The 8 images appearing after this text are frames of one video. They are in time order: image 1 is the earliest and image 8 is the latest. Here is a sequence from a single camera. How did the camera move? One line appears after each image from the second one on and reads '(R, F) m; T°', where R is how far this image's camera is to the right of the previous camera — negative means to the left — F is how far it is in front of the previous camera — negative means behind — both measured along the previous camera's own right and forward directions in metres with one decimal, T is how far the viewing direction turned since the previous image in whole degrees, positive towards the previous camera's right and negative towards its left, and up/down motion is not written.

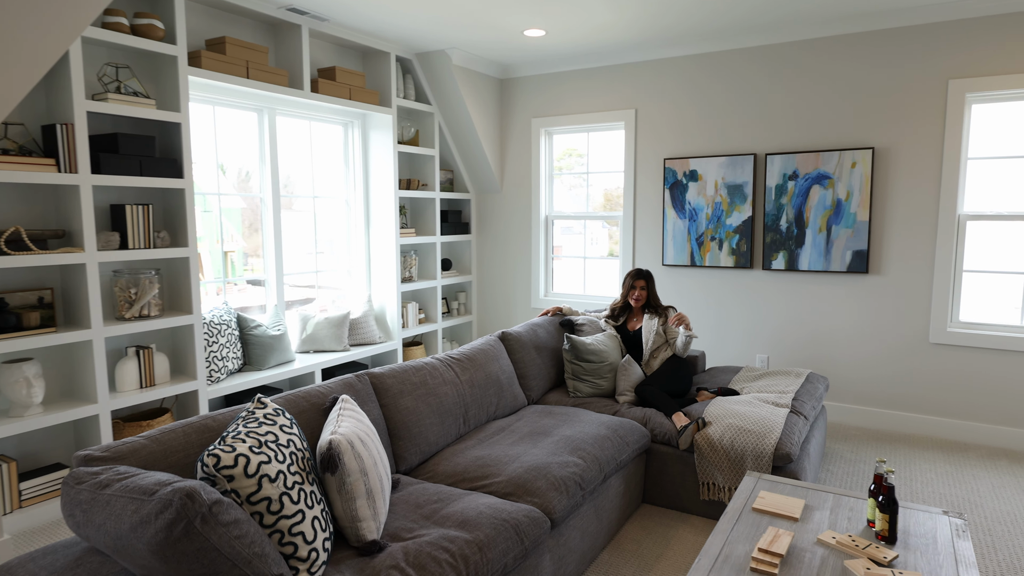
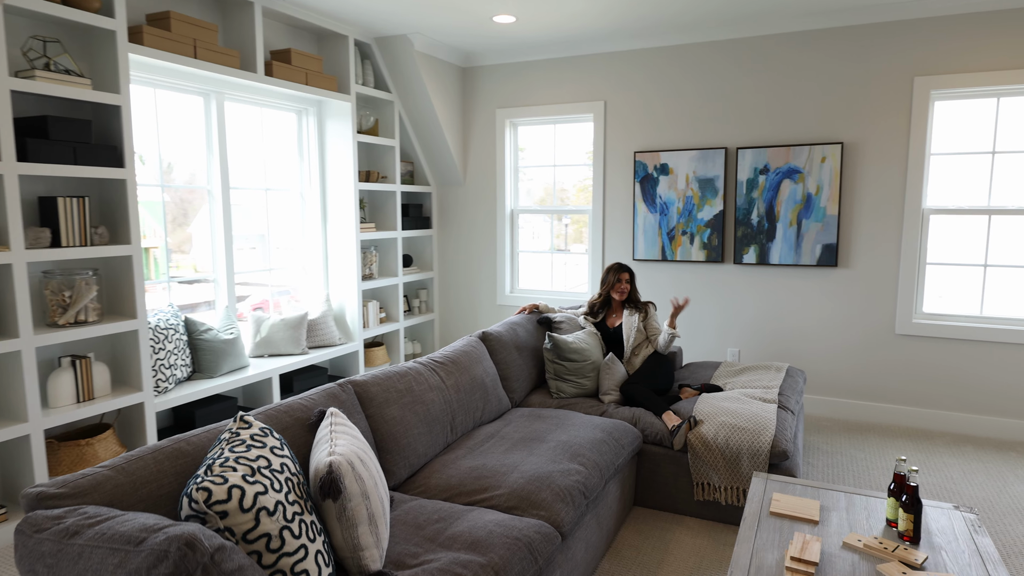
(-0.2, +0.2) m; +6°
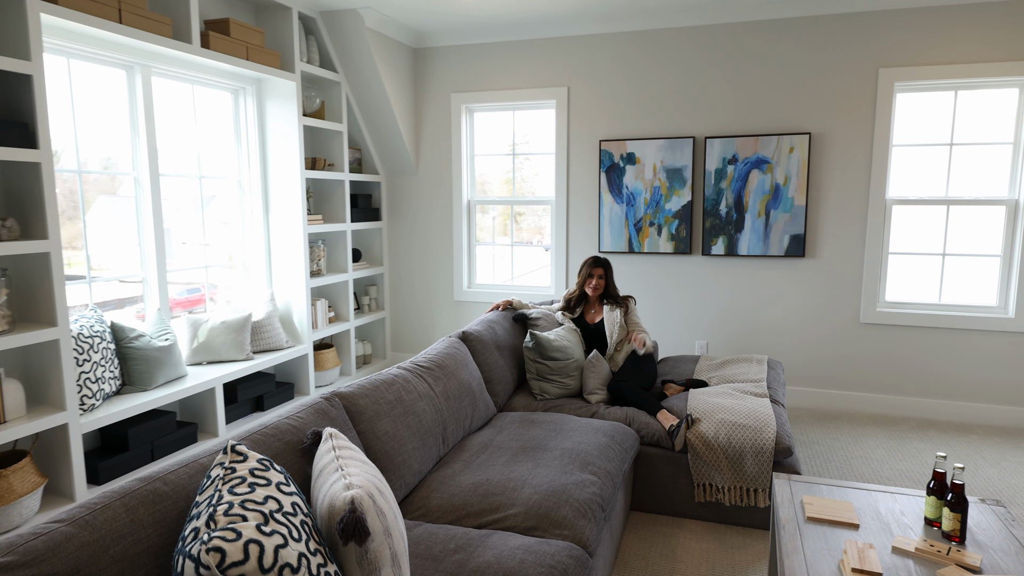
(-0.3, +0.2) m; +7°
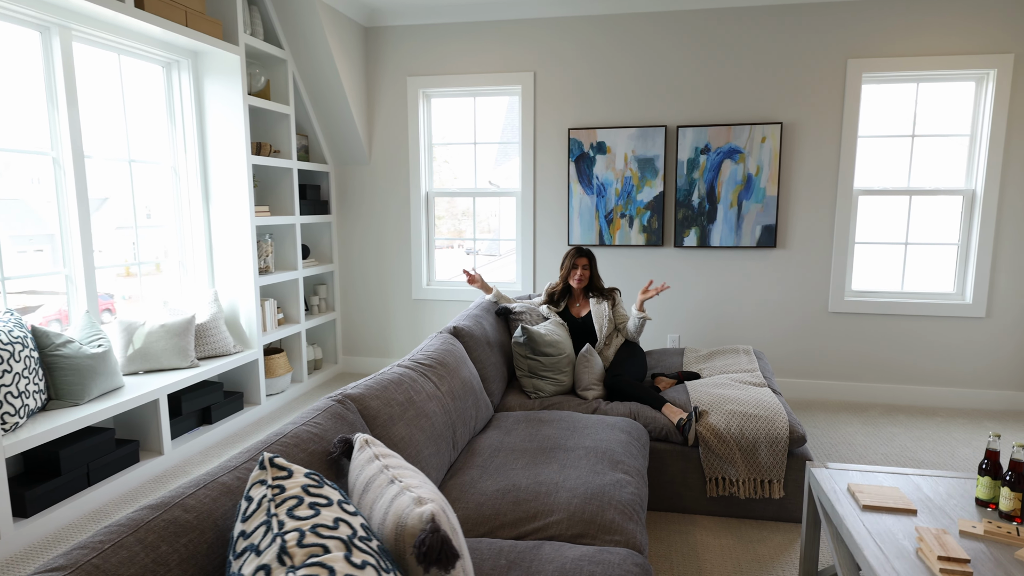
(-0.3, +0.2) m; +8°
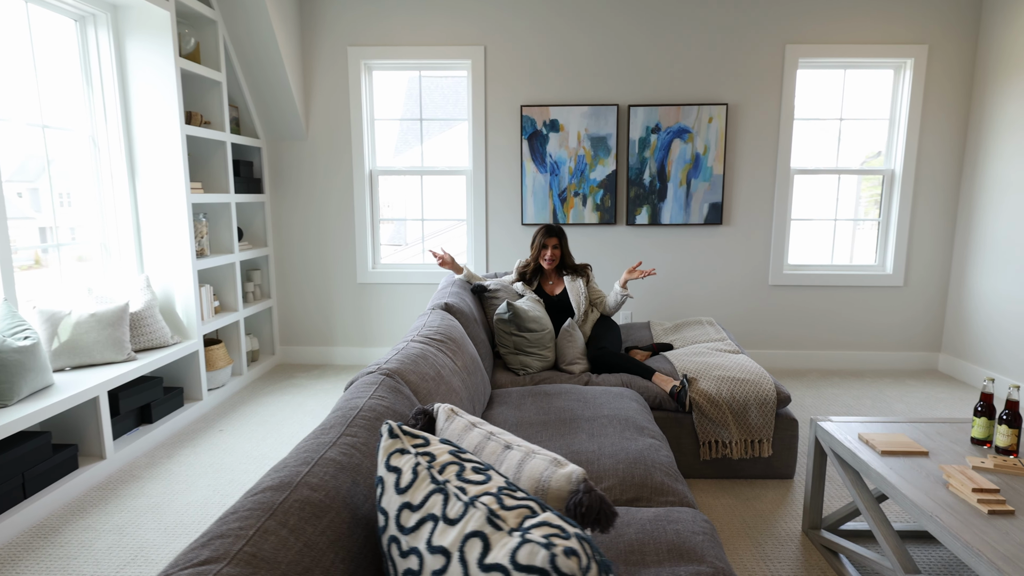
(-0.4, +0.1) m; +10°
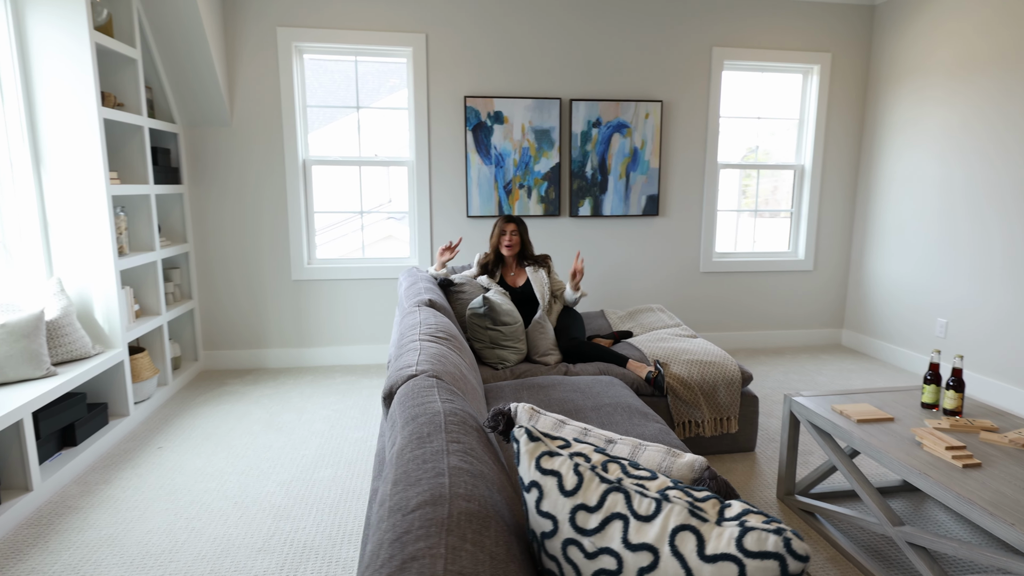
(-0.4, +0.1) m; +10°
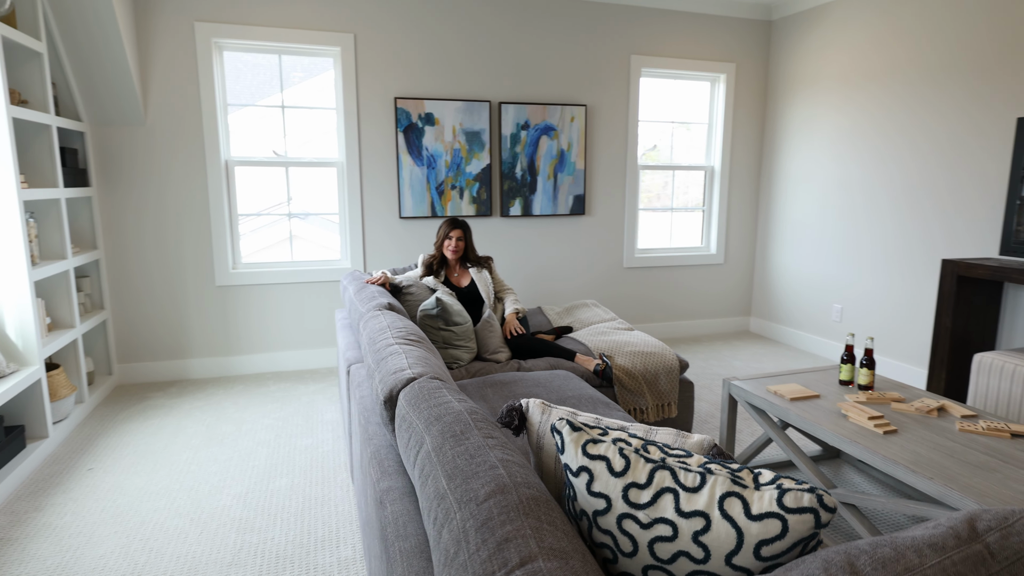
(-0.2, -0.1) m; +9°
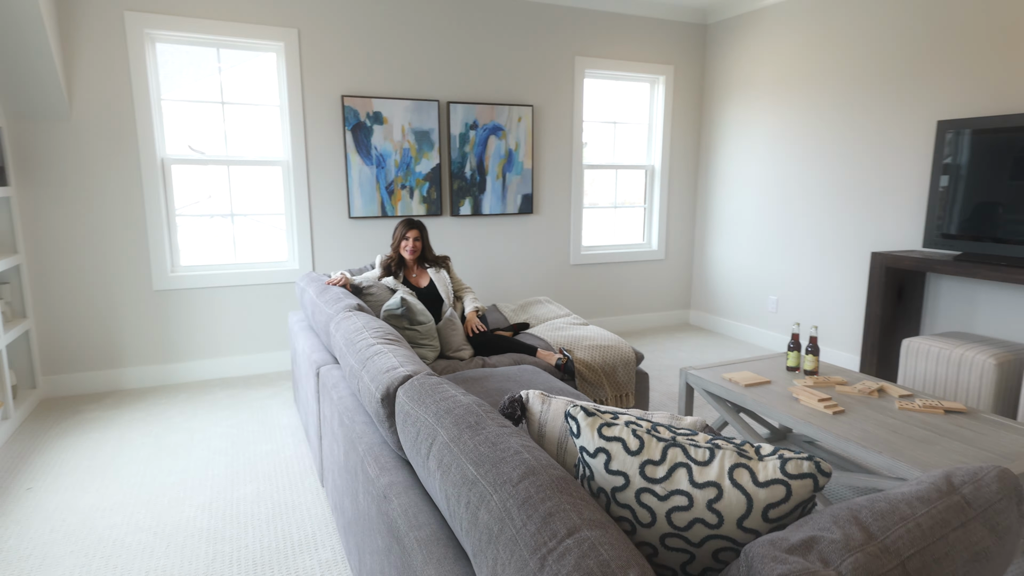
(-0.2, 0.0) m; +6°
